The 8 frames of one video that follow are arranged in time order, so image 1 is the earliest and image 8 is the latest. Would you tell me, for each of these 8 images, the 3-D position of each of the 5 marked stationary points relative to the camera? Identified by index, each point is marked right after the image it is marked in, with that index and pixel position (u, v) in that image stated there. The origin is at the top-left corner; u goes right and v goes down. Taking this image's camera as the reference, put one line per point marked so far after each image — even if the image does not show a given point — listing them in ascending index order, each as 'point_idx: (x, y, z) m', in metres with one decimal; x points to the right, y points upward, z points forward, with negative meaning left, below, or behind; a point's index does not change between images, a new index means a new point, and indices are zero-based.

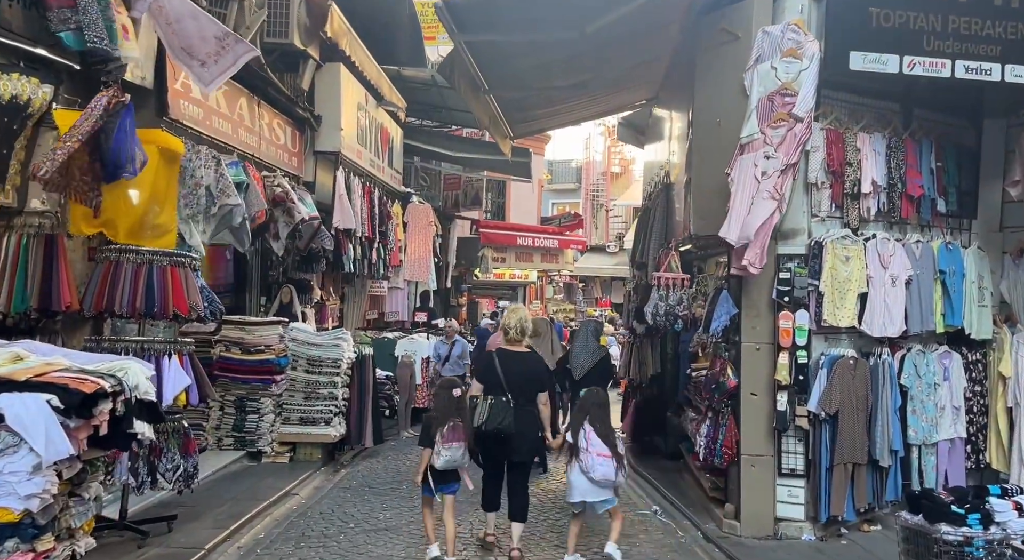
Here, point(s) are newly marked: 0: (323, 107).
0: (-2.2, +2.0, +10.0) m
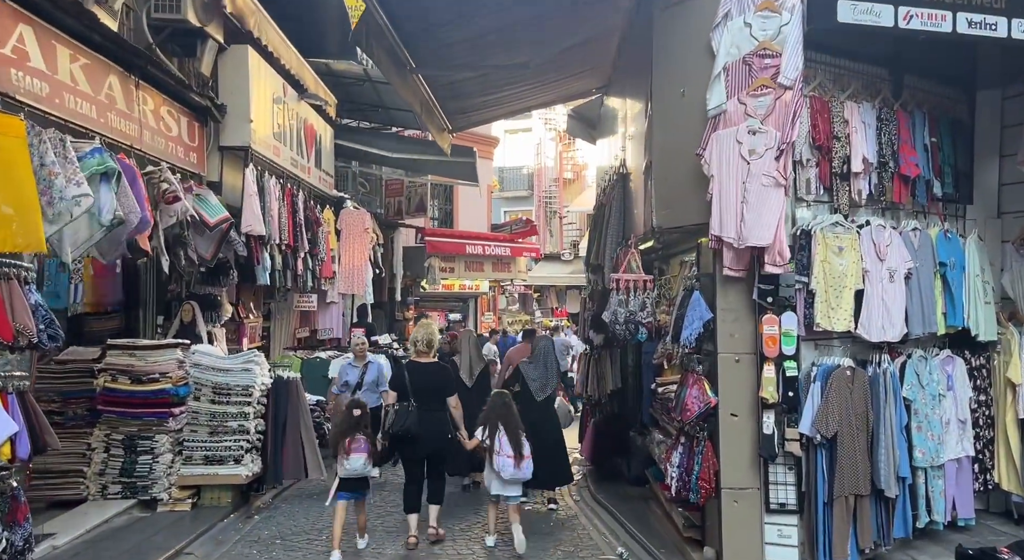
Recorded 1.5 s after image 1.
0: (-2.9, +1.9, +8.7) m
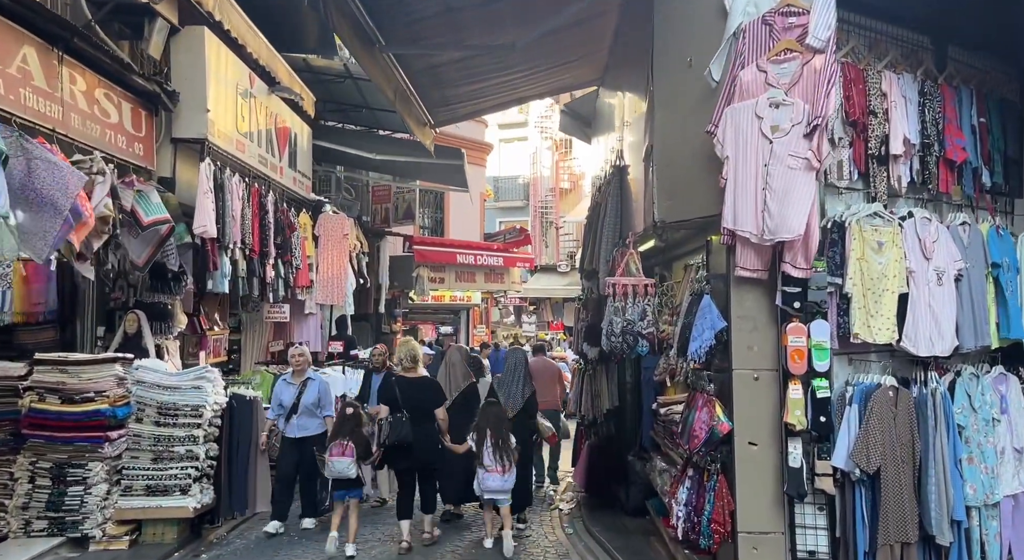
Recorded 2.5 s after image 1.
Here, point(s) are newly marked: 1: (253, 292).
0: (-3.0, +1.8, +7.9) m
1: (-3.0, -0.1, +9.9) m
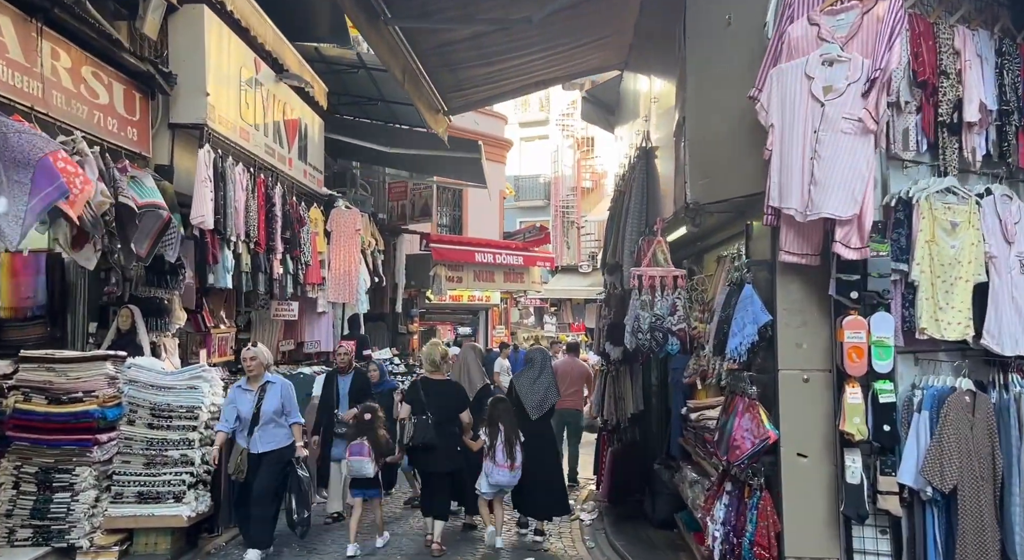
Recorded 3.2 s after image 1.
0: (-2.9, +1.8, +7.4) m
1: (-2.8, -0.1, +9.5) m
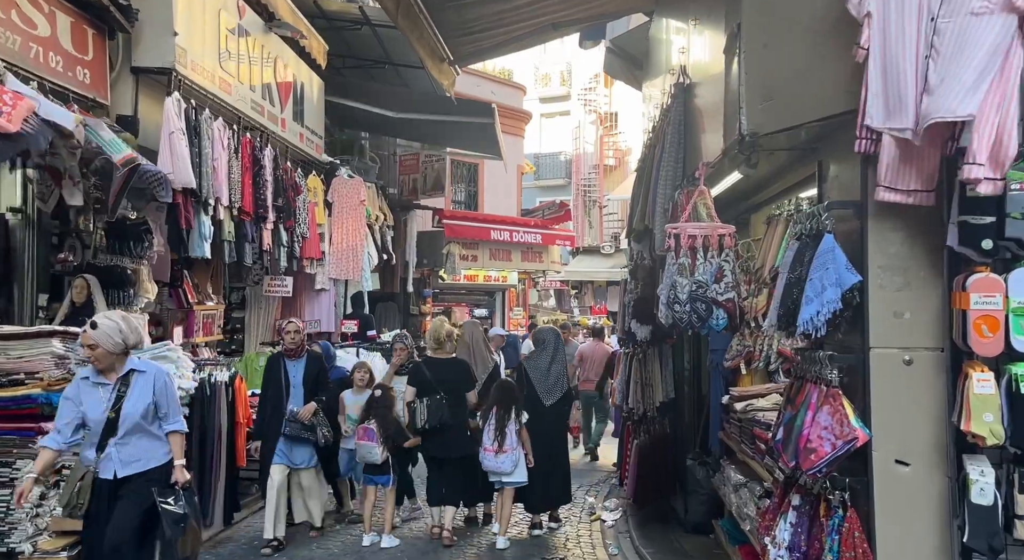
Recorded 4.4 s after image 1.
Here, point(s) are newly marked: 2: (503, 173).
0: (-2.8, +2.1, +6.5) m
1: (-2.6, +0.2, +8.6) m
2: (-0.2, +2.4, +19.6) m
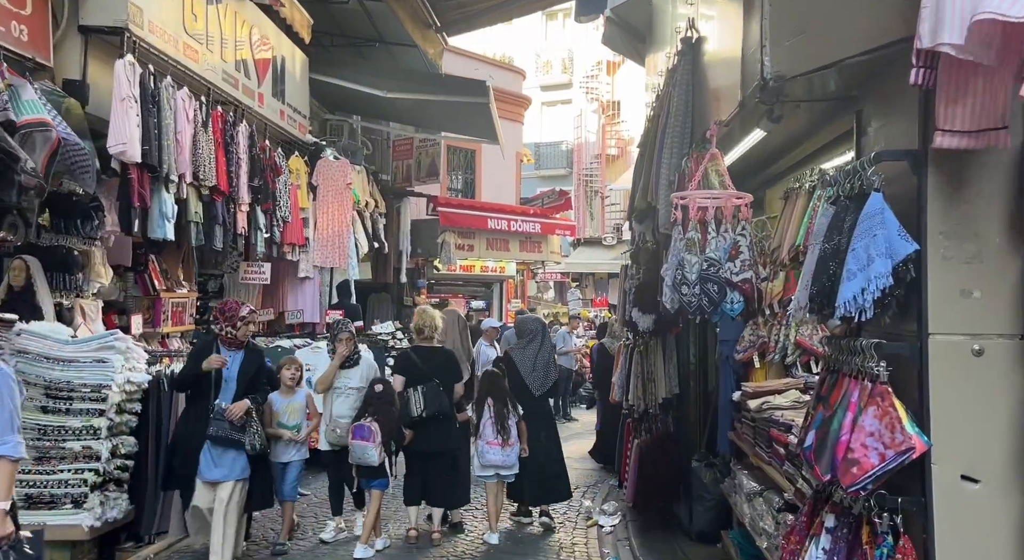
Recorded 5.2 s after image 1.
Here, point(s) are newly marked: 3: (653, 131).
0: (-2.8, +2.2, +5.9) m
1: (-2.7, +0.3, +8.0) m
2: (-0.2, +2.6, +19.0) m
3: (+1.0, +1.0, +5.9) m
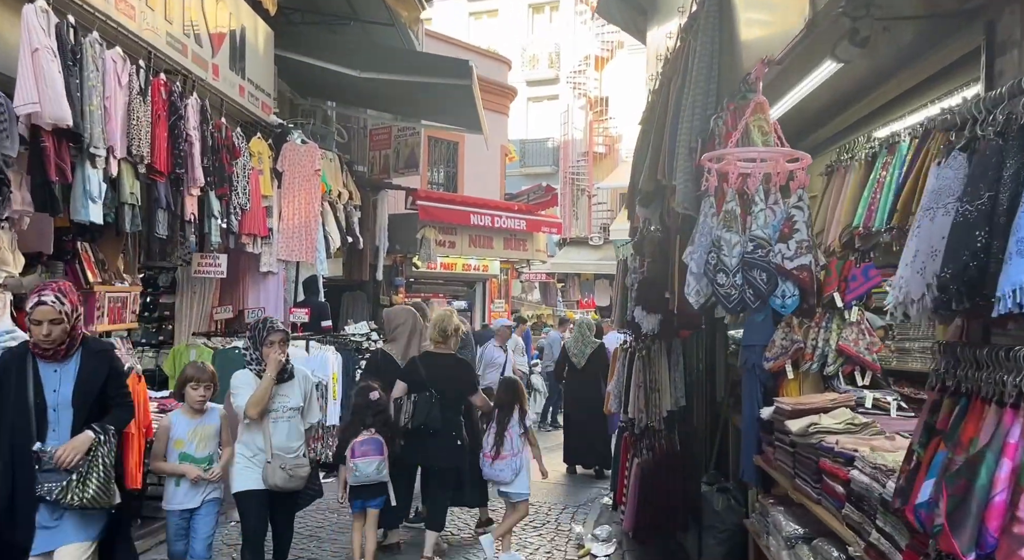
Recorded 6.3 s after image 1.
0: (-2.9, +2.3, +4.9) m
1: (-2.8, +0.4, +7.0) m
2: (-0.6, +2.6, +18.1) m
3: (+0.9, +1.0, +5.0) m
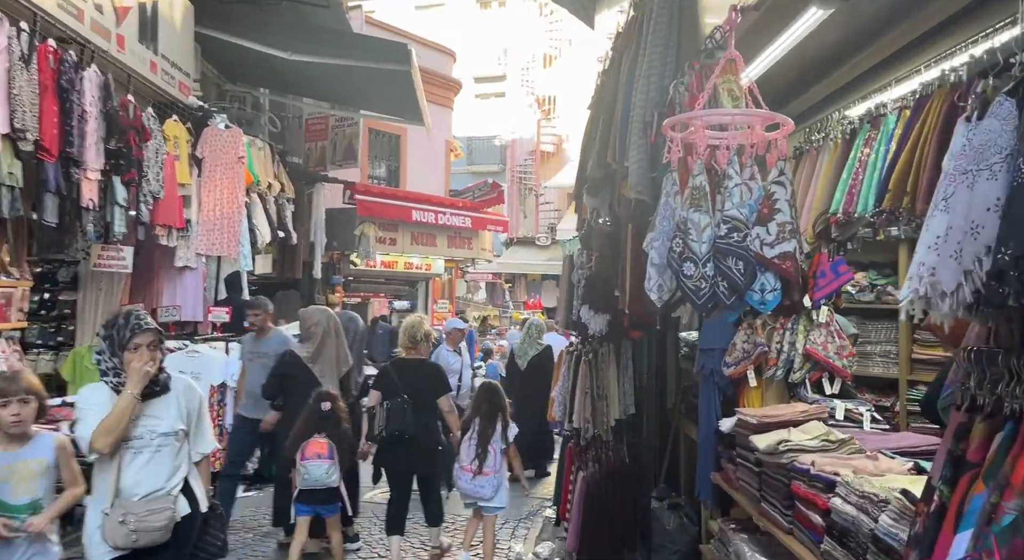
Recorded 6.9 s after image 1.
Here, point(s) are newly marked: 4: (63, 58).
0: (-3.2, +2.3, +4.2) m
1: (-3.3, +0.4, +6.3) m
2: (-1.7, +2.7, +17.5) m
3: (+0.5, +1.1, +4.5) m
4: (-3.1, +1.5, +6.0) m
